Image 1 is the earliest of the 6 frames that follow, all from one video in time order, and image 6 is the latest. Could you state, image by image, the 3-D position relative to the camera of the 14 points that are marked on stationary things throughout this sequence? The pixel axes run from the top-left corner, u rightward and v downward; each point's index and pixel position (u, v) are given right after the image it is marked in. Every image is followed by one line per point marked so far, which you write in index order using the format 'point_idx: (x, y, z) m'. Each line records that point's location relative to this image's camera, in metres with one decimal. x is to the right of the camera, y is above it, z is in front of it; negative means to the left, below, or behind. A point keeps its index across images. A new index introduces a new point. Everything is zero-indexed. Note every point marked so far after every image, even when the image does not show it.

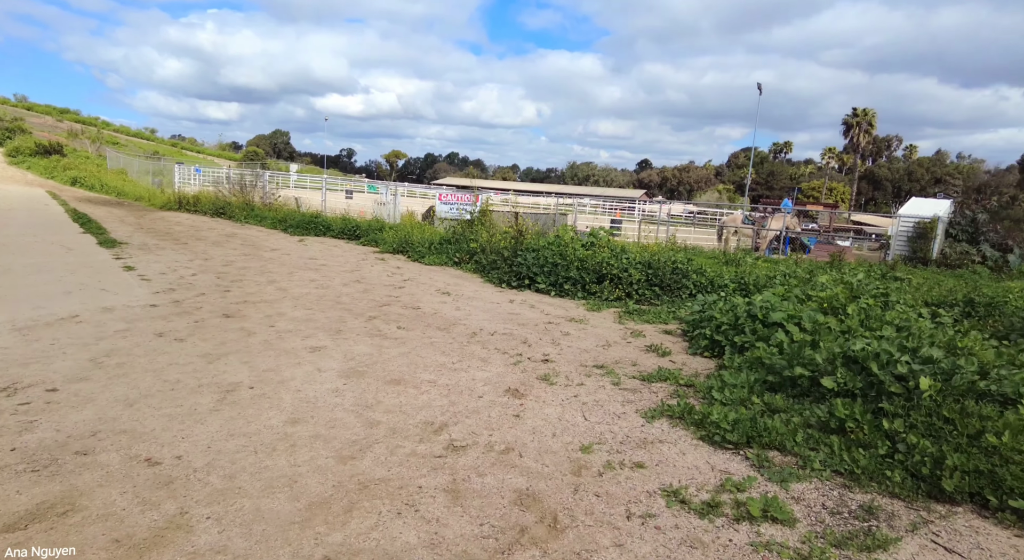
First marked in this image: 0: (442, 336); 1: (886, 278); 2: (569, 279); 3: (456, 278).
0: (-0.9, -0.7, +6.7) m
1: (+7.0, 0.0, +10.5) m
2: (+1.0, 0.0, +9.9) m
3: (-1.2, 0.0, +11.5) m
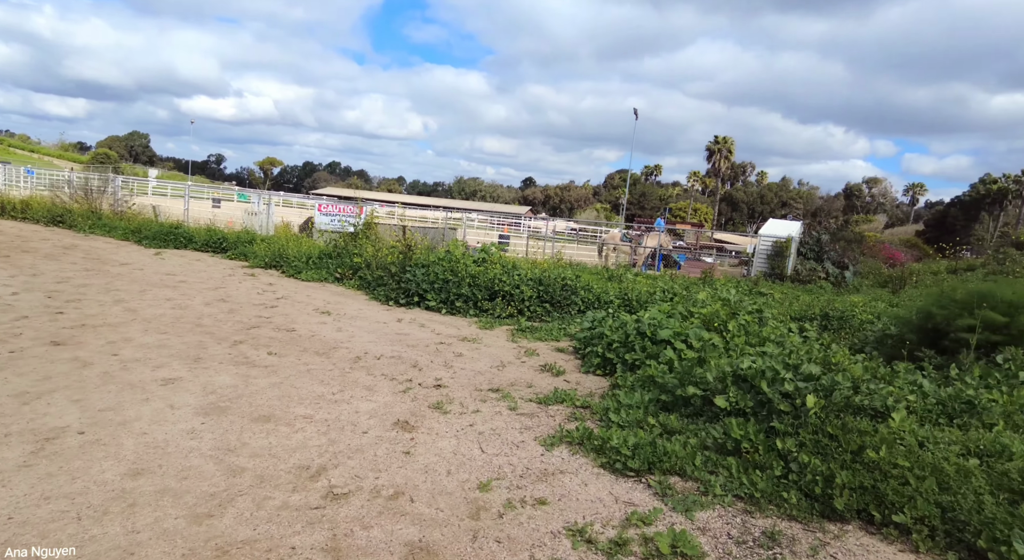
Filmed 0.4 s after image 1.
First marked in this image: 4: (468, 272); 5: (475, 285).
0: (-2.1, -0.9, +6.1) m
1: (+4.8, -0.3, +11.4) m
2: (-0.9, -0.3, +9.6) m
3: (-3.4, -0.3, +10.7) m
4: (-0.8, +0.1, +9.7) m
5: (-0.6, -0.1, +9.6) m
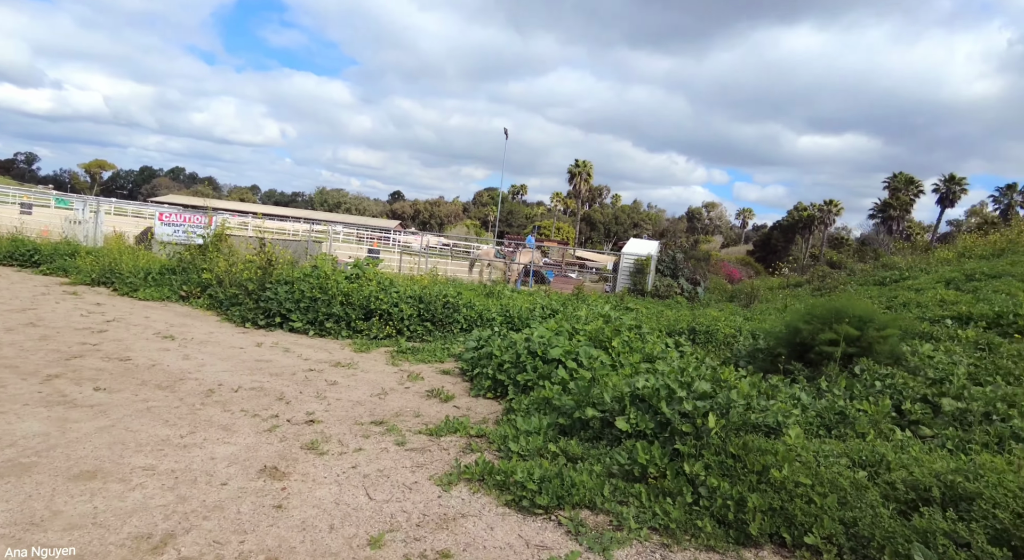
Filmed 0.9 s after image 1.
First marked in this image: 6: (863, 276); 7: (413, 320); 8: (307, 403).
0: (-3.2, -1.1, +5.1) m
1: (+2.3, -0.6, +11.9) m
2: (-2.9, -0.6, +8.8) m
3: (-5.5, -0.6, +9.3) m
4: (-2.8, -0.2, +9.0) m
5: (-2.6, -0.4, +8.9) m
6: (+9.7, 0.0, +15.5) m
7: (-1.6, -0.6, +8.9) m
8: (-1.9, -1.2, +5.3) m
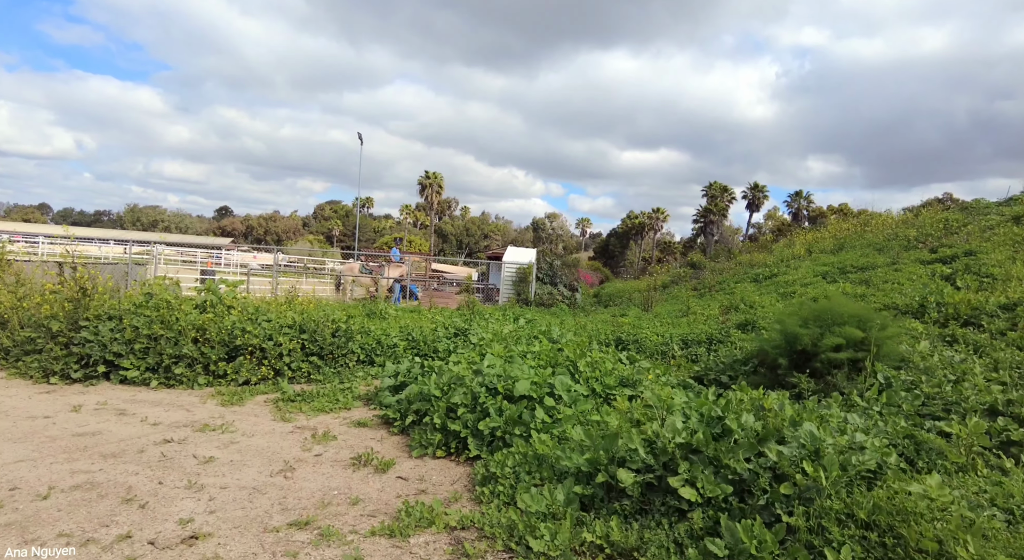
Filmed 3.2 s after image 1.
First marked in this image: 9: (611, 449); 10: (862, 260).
0: (-3.3, -1.4, +3.0) m
1: (+0.2, -0.8, +11.0) m
2: (-4.0, -0.9, +6.7) m
3: (-6.6, -1.1, +6.4) m
4: (-4.0, -0.5, +6.8) m
5: (-3.8, -0.7, +6.8) m
6: (+6.4, +0.1, +16.4) m
7: (-2.7, -1.0, +7.0) m
8: (-2.1, -1.4, +3.4) m
9: (+0.6, -1.0, +3.2) m
10: (+8.0, +0.5, +12.6) m
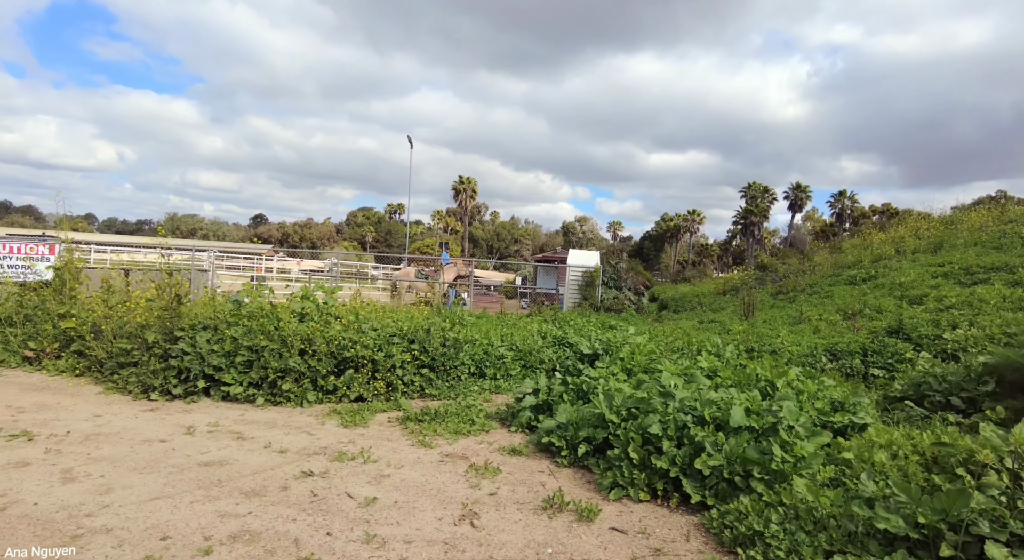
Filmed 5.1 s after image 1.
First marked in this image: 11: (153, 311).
0: (-2.0, -1.4, +2.4) m
1: (+1.9, -0.9, +10.2) m
2: (-2.5, -1.0, +6.1) m
3: (-5.1, -1.2, +6.0) m
4: (-2.5, -0.6, +6.3) m
5: (-2.2, -0.8, +6.2) m
6: (+8.4, 0.0, +15.2) m
7: (-1.2, -1.0, +6.4) m
8: (-0.8, -1.4, +2.8) m
9: (+1.9, -1.0, +2.4) m
10: (+9.8, +0.4, +11.4) m
11: (-4.2, -0.4, +6.5) m
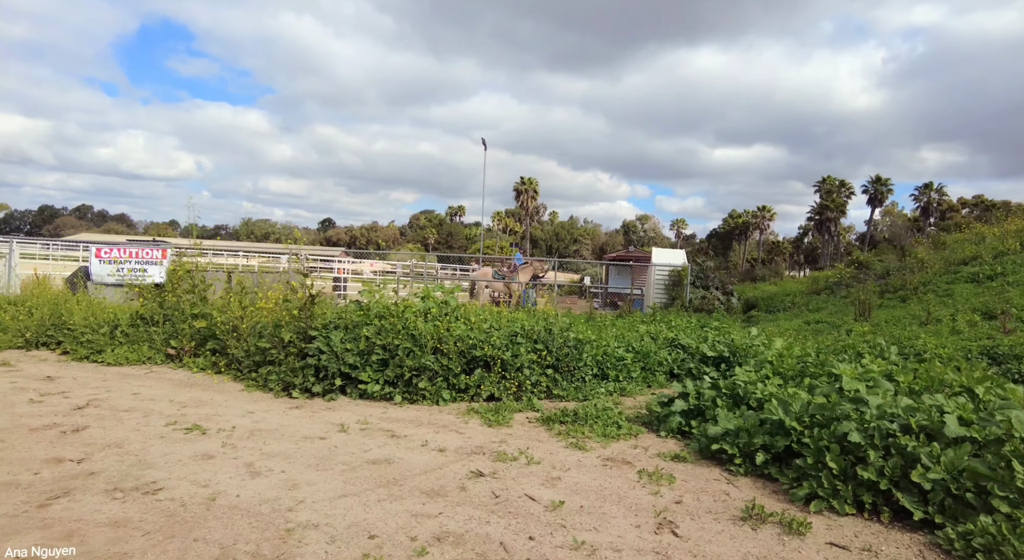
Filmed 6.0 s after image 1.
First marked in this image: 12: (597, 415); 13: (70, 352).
0: (-0.9, -1.4, +2.4) m
1: (+3.7, -0.9, +9.8) m
2: (-1.0, -1.0, +6.2) m
3: (-3.7, -1.2, +6.4) m
4: (-1.0, -0.6, +6.3) m
5: (-0.8, -0.8, +6.3) m
6: (+10.7, +0.1, +14.1) m
7: (+0.3, -1.0, +6.3) m
8: (+0.3, -1.4, +2.7) m
9: (+2.9, -1.0, +2.1) m
10: (+11.7, +0.5, +10.1) m
11: (-2.7, -0.4, +6.8) m
12: (+0.8, -1.3, +5.3) m
13: (-6.7, -1.0, +8.1) m
